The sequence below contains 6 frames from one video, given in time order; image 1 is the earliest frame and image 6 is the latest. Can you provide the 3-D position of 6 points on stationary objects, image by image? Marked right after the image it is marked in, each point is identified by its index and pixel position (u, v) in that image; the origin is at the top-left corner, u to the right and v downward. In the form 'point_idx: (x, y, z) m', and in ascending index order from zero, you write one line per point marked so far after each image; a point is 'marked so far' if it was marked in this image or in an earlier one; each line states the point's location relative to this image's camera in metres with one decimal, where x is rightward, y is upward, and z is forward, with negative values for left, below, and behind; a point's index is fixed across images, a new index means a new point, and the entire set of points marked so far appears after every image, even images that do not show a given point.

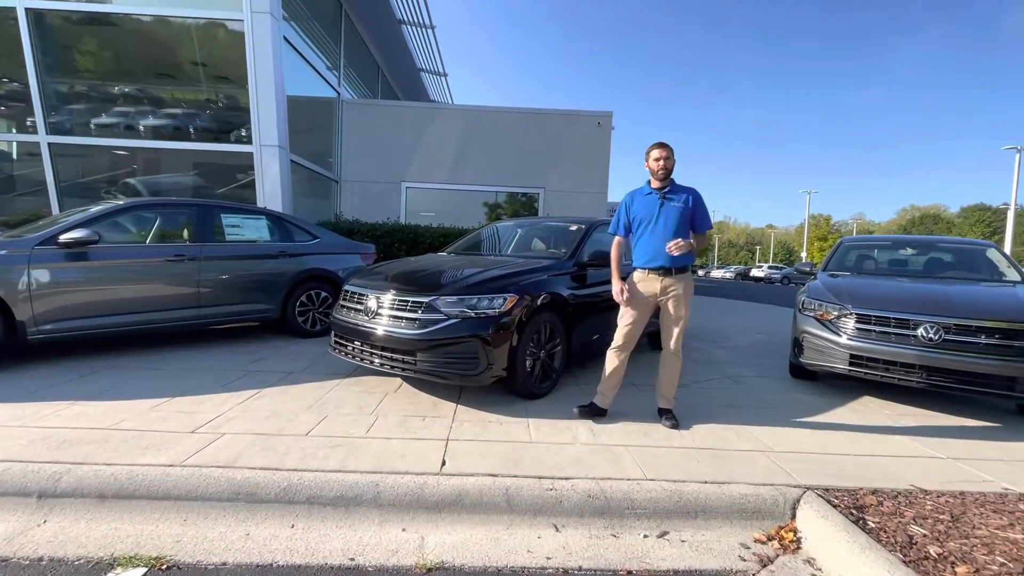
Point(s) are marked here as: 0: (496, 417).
0: (-0.1, -1.0, +3.4) m
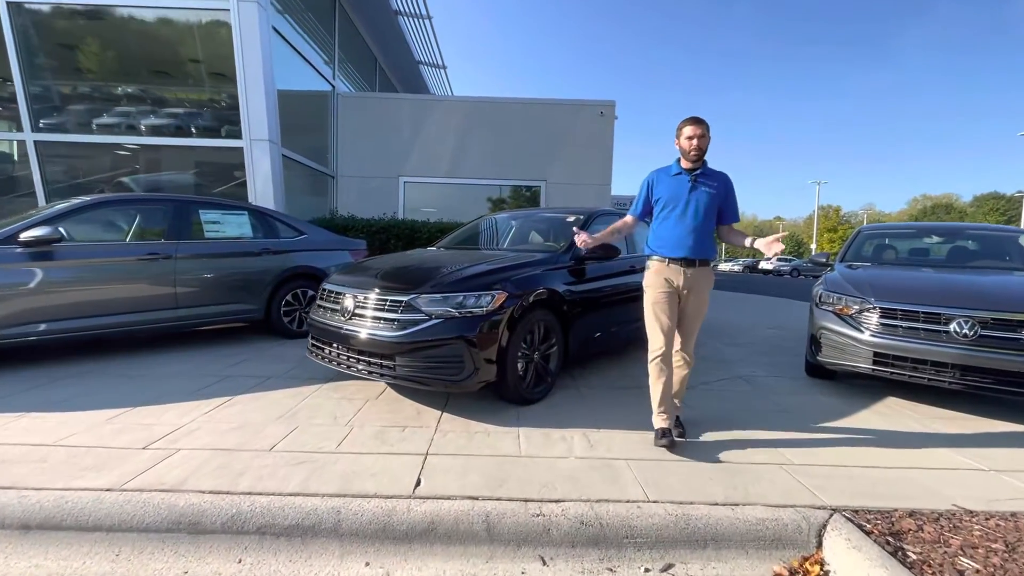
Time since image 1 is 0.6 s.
0: (-0.2, -0.9, +3.1) m
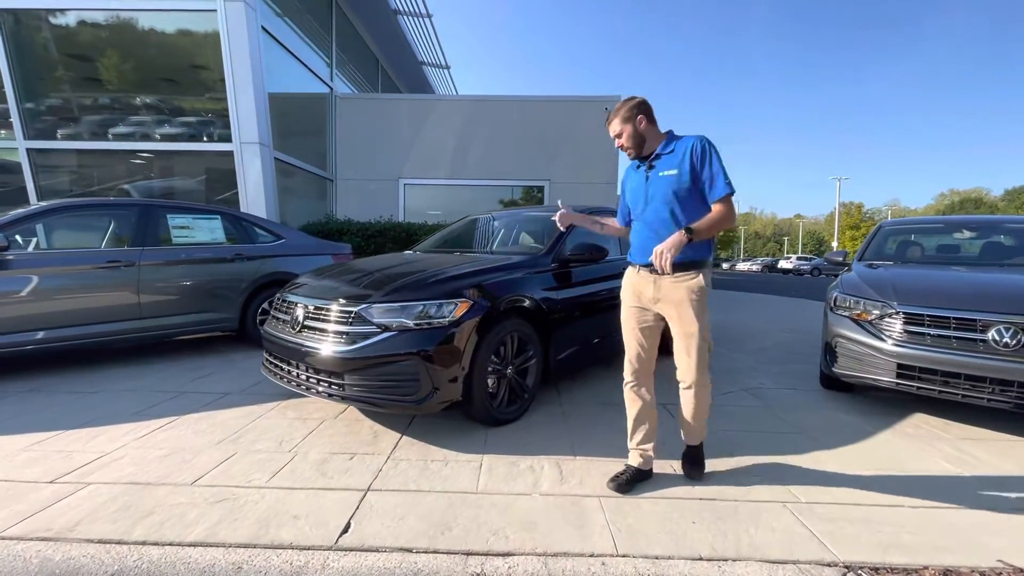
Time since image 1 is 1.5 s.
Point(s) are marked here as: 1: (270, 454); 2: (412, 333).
0: (-0.4, -1.0, +2.8) m
1: (-1.4, -1.0, +2.8) m
2: (-0.6, -0.3, +2.8) m
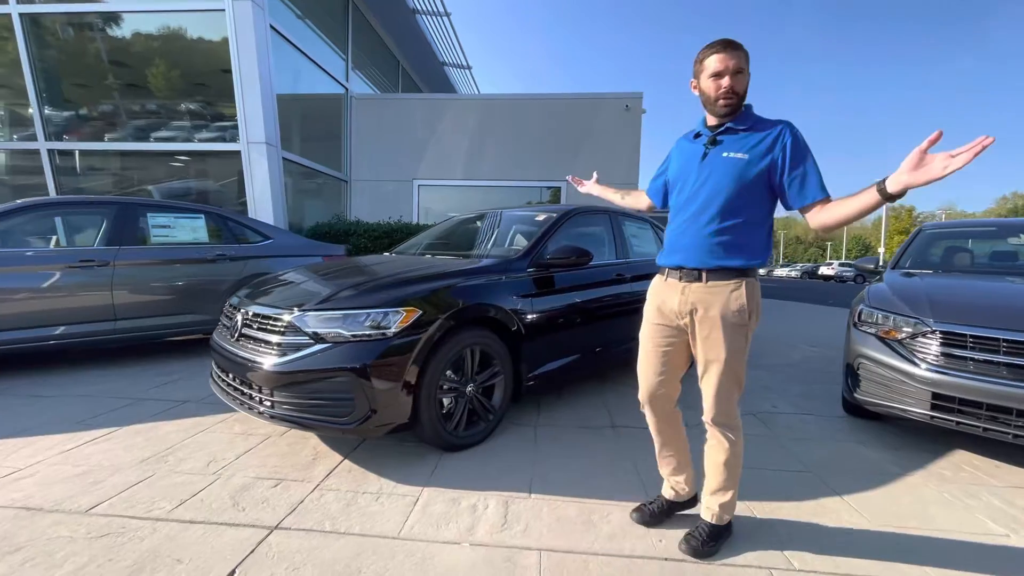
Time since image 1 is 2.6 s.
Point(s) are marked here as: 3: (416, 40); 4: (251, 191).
0: (-0.7, -1.0, +2.4) m
1: (-1.7, -1.0, +2.5) m
2: (-0.9, -0.3, +2.5) m
3: (-2.9, +7.5, +14.3) m
4: (-4.9, +1.8, +8.9) m
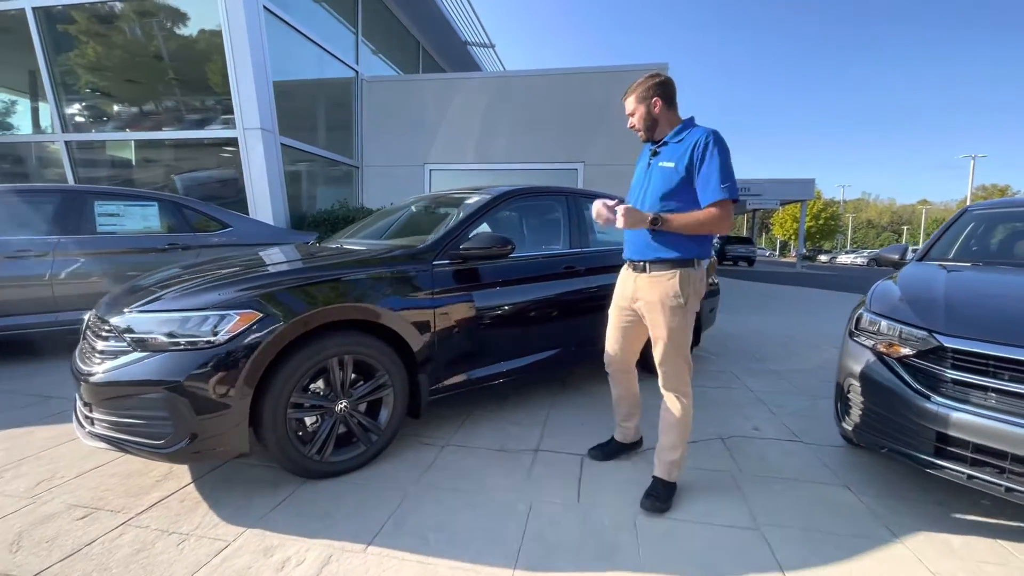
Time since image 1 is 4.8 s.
0: (-1.4, -1.0, +2.0) m
1: (-2.3, -1.0, +2.2) m
2: (-1.5, -0.3, +2.1) m
3: (-2.3, +7.8, +13.8) m
4: (-4.8, +2.0, +8.8) m
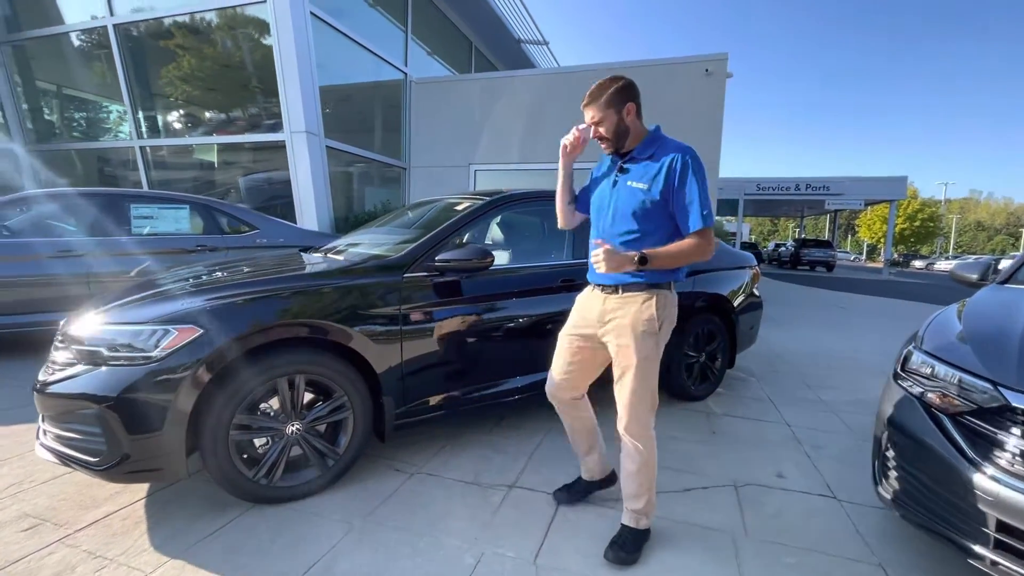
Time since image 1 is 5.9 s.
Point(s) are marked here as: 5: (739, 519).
0: (-1.6, -1.1, +1.9) m
1: (-2.5, -1.0, +2.2) m
2: (-1.7, -0.3, +2.0) m
3: (-0.8, +7.8, +13.7) m
4: (-4.1, +2.1, +9.1) m
5: (+1.1, -1.1, +2.3) m
